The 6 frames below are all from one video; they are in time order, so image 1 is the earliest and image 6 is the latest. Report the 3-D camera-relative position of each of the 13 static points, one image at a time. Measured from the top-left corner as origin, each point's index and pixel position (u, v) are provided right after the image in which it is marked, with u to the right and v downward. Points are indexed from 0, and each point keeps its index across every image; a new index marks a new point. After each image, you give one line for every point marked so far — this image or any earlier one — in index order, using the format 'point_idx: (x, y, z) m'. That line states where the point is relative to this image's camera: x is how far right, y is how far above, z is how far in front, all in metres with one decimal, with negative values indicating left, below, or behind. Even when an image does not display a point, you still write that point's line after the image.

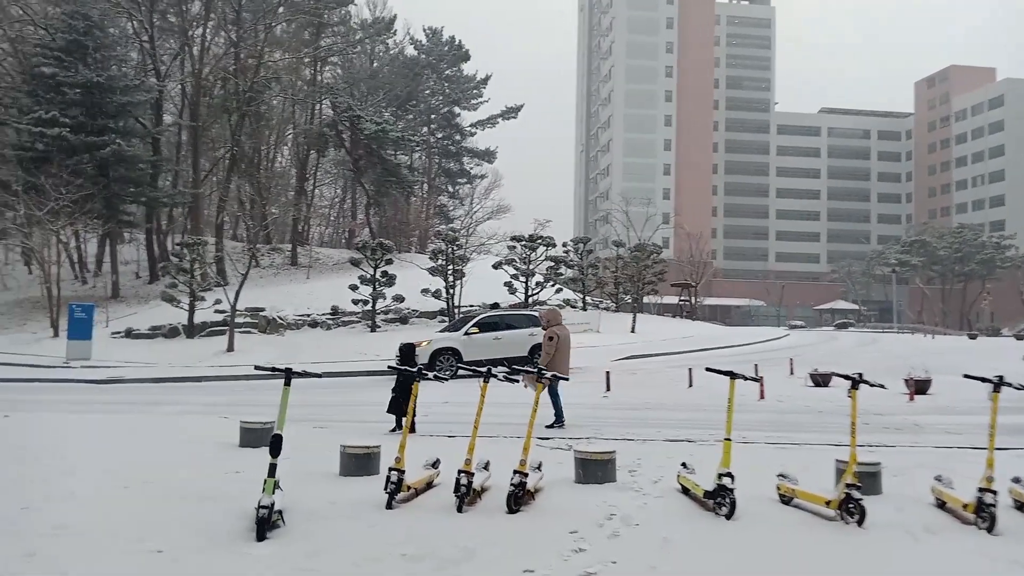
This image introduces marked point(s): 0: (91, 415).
0: (-5.6, -1.7, +10.5) m
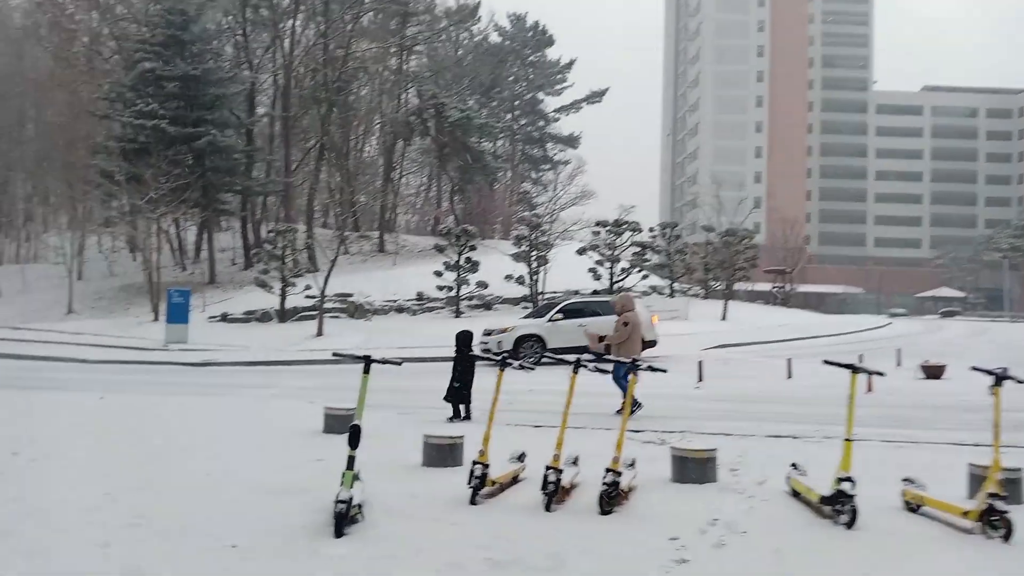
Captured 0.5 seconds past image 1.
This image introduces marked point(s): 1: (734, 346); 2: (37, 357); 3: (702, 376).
0: (-4.5, -1.5, +10.7) m
1: (+5.6, -1.5, +19.7) m
2: (-11.4, -1.7, +18.9) m
3: (+3.3, -1.5, +13.5) m
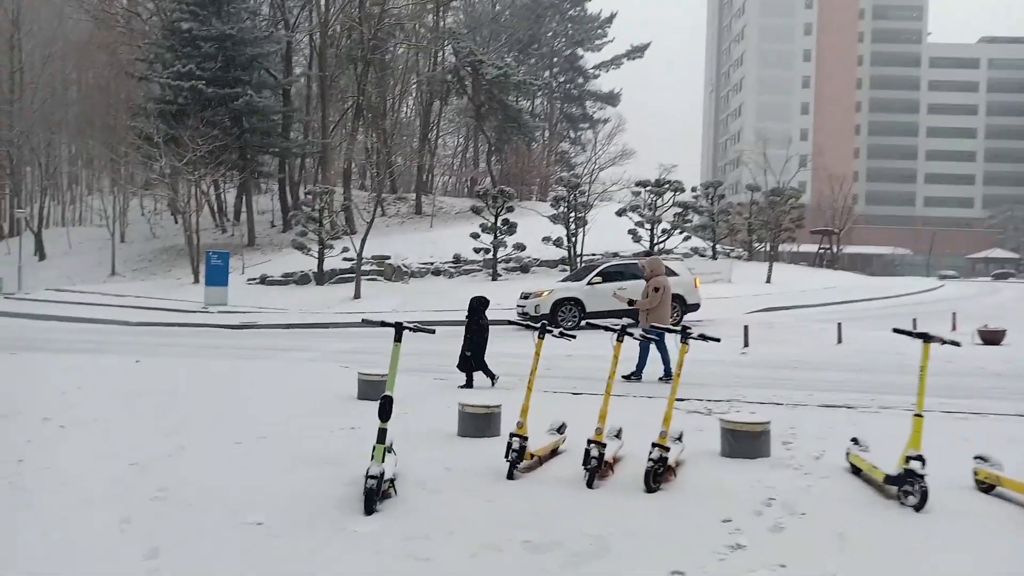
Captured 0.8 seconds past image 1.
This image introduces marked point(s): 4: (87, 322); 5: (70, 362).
0: (-3.9, -1.0, +10.6) m
1: (+6.5, -0.5, +19.1) m
2: (-10.5, -0.7, +19.2) m
3: (+3.9, -0.9, +13.0) m
4: (-10.0, -0.8, +18.6) m
5: (-5.6, -0.9, +10.0) m
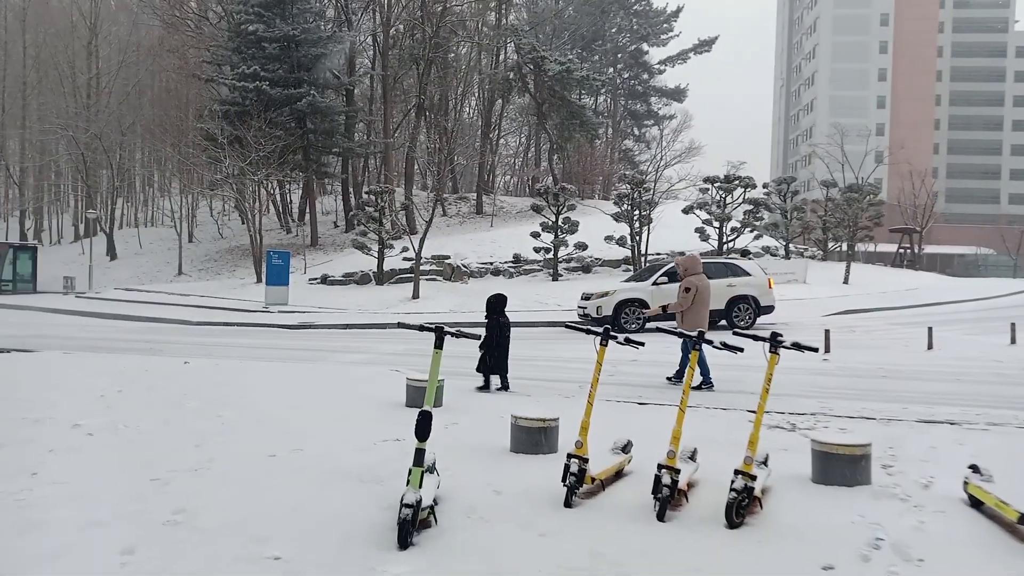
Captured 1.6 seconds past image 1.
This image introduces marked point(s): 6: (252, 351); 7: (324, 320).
0: (-3.2, -1.0, +10.2) m
1: (+7.9, -0.6, +17.9) m
2: (-9.0, -0.7, +19.3) m
3: (+4.8, -0.9, +12.1) m
4: (-8.6, -0.8, +18.7) m
5: (-4.9, -0.9, +9.8) m
6: (-4.0, -1.0, +12.1) m
7: (-4.6, -0.8, +19.3) m
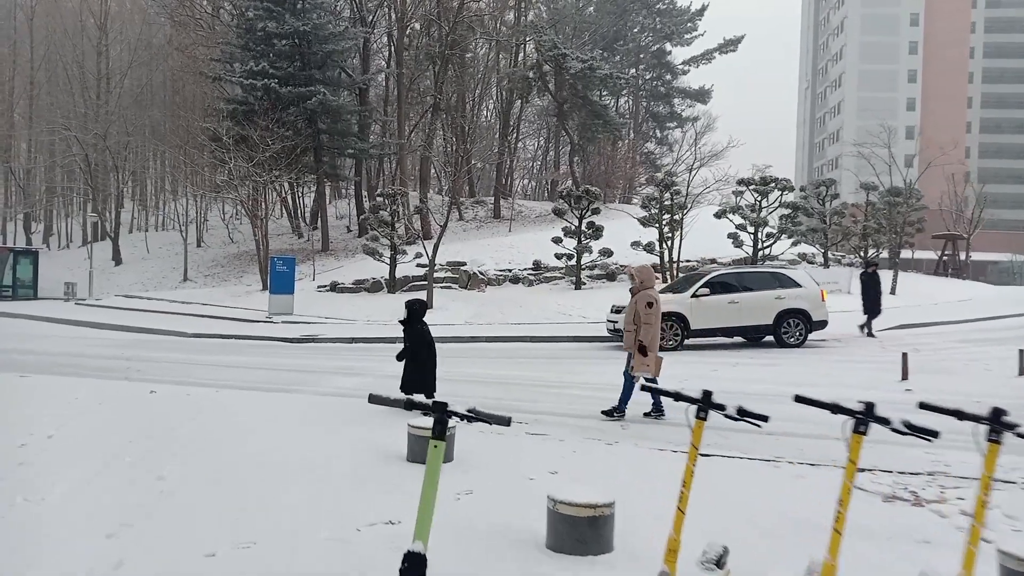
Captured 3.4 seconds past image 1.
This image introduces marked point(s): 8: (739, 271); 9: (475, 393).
0: (-2.9, -1.1, +8.7) m
1: (+8.3, -0.8, +16.2) m
2: (-8.6, -0.9, +17.9) m
3: (+5.2, -1.1, +10.4) m
4: (-8.1, -1.0, +17.3) m
5: (-4.6, -1.1, +8.4) m
6: (-3.7, -1.1, +10.6) m
7: (-4.1, -1.0, +17.8) m
8: (+4.1, +0.3, +14.2) m
9: (-0.4, -1.2, +9.1) m
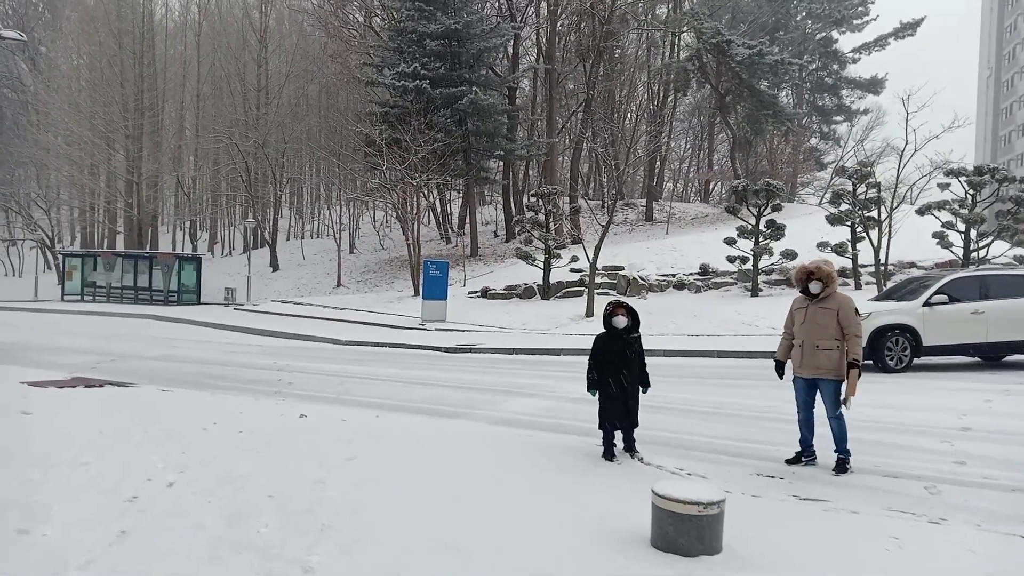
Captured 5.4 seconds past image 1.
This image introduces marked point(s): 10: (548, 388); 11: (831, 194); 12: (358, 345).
0: (-0.9, -1.2, +7.2) m
1: (+11.5, -1.0, +12.6) m
2: (-4.9, -1.0, +17.3) m
3: (+7.3, -1.2, +7.5) m
4: (-4.5, -1.1, +16.6) m
5: (-2.7, -1.1, +7.1) m
6: (-1.3, -1.2, +9.1) m
7: (-0.5, -1.1, +16.3) m
8: (+6.9, +0.2, +11.4) m
9: (+1.6, -1.3, +7.2) m
10: (+0.4, -1.2, +9.4) m
11: (+8.2, +2.4, +20.1) m
12: (-3.0, -1.1, +15.7) m
